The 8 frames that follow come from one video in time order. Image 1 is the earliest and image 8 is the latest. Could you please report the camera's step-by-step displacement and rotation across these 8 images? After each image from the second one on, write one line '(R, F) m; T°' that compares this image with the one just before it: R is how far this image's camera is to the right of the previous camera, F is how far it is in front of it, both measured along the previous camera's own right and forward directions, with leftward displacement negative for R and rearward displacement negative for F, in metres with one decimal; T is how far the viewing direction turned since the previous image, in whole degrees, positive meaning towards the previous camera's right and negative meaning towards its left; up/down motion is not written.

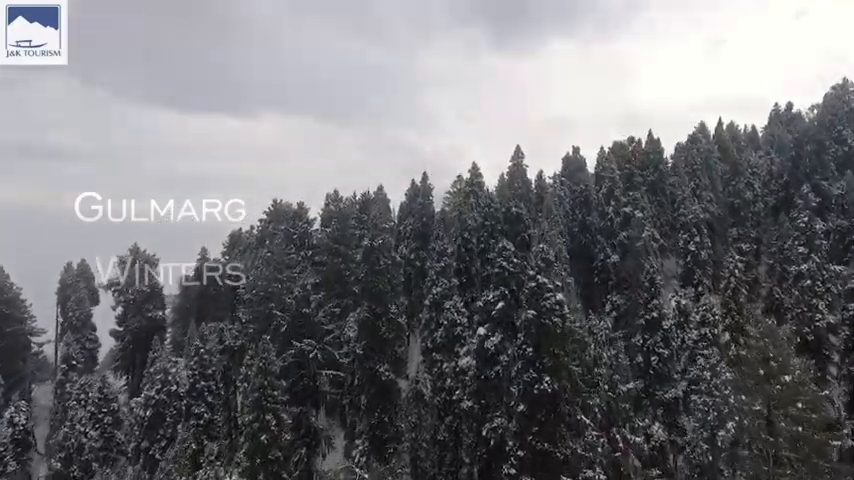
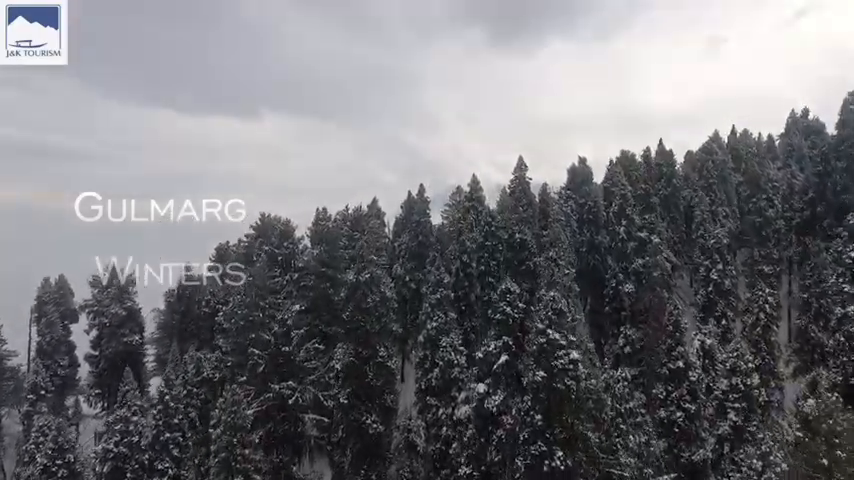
(+0.2, +4.3) m; 0°
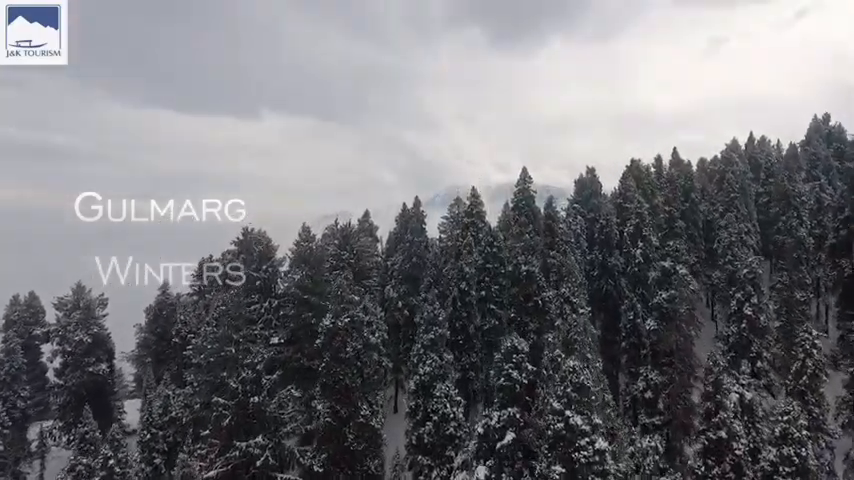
(+0.3, +5.2) m; 0°
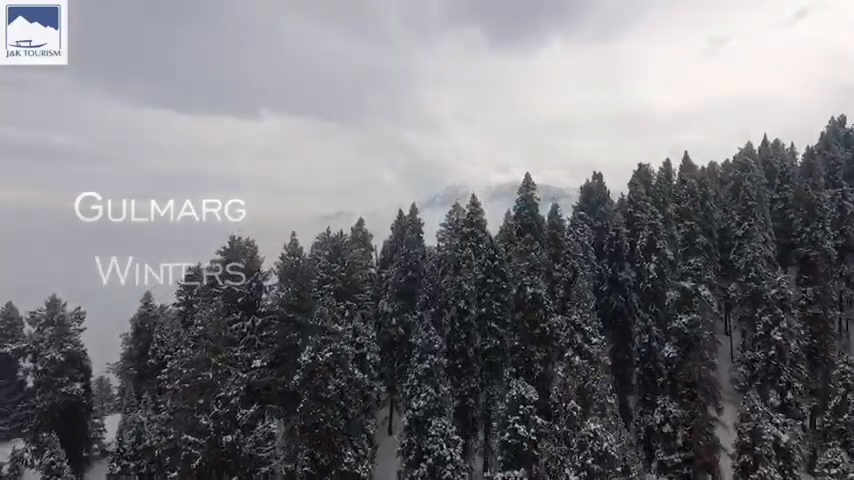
(+0.2, +3.5) m; 0°
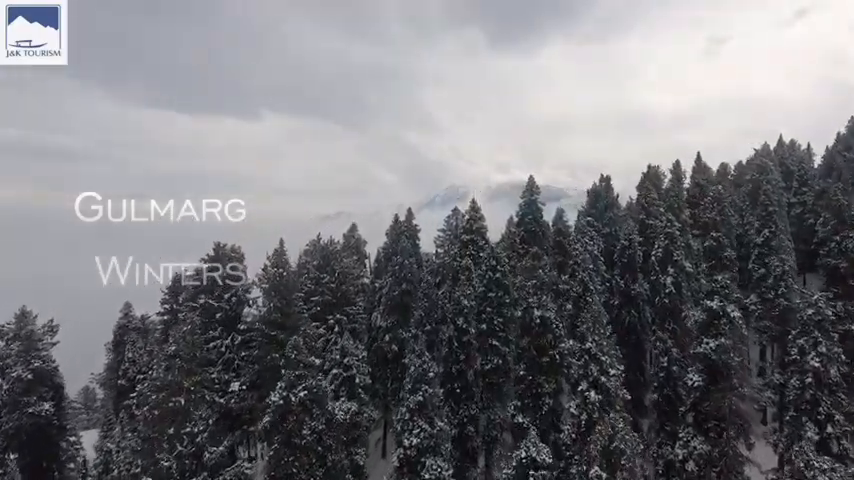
(+0.2, +3.6) m; 0°
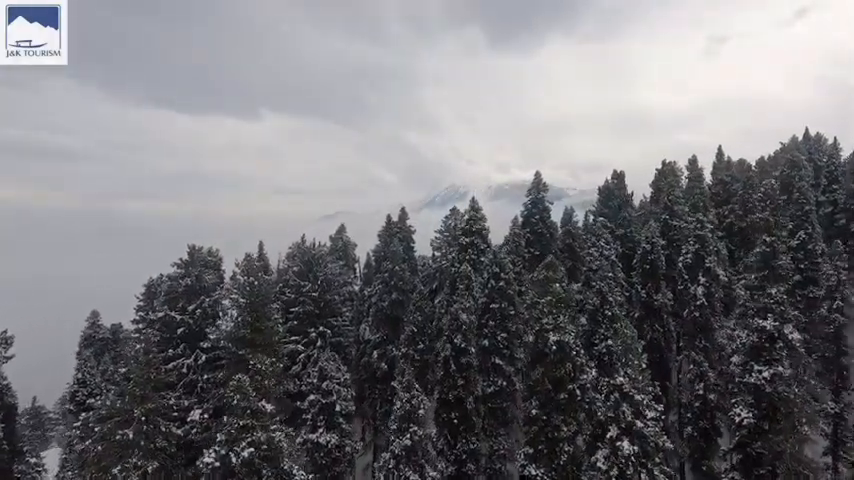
(+0.2, +5.2) m; 0°
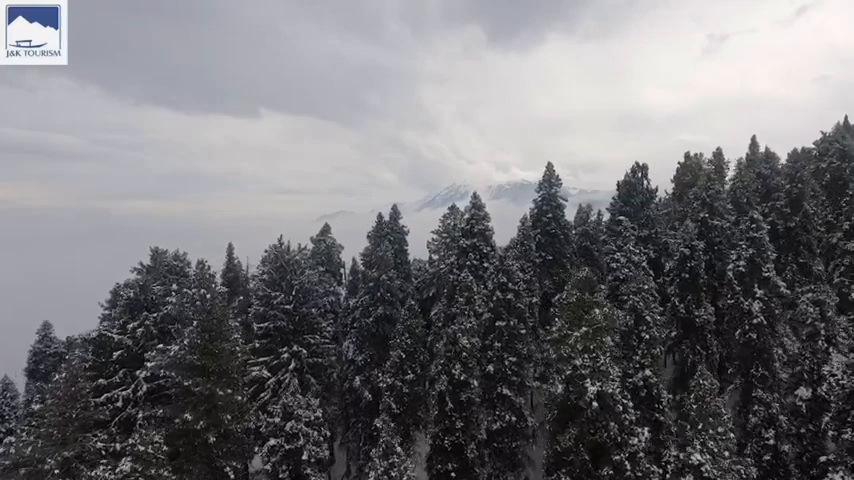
(+0.2, +6.4) m; 0°
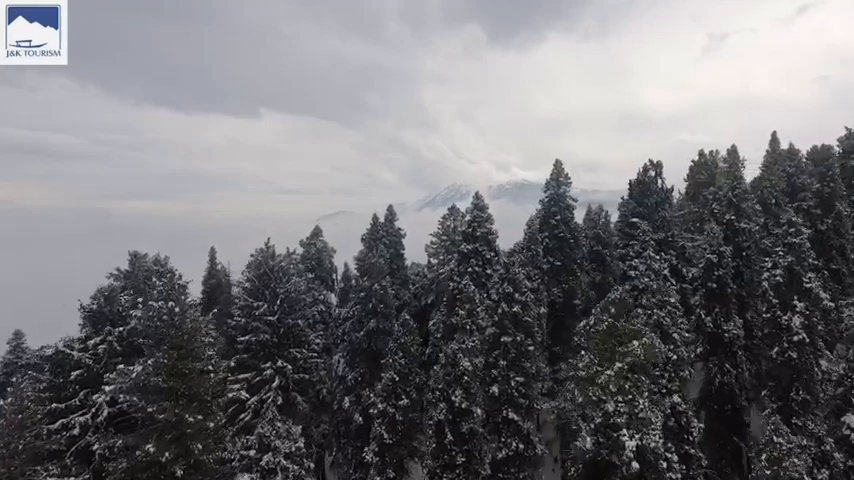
(+0.1, +3.1) m; 0°
